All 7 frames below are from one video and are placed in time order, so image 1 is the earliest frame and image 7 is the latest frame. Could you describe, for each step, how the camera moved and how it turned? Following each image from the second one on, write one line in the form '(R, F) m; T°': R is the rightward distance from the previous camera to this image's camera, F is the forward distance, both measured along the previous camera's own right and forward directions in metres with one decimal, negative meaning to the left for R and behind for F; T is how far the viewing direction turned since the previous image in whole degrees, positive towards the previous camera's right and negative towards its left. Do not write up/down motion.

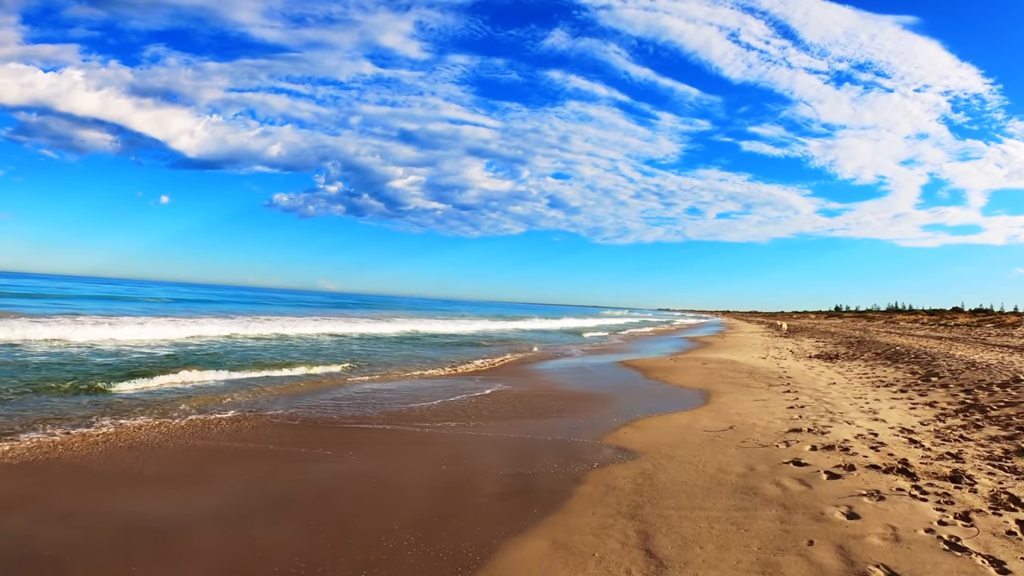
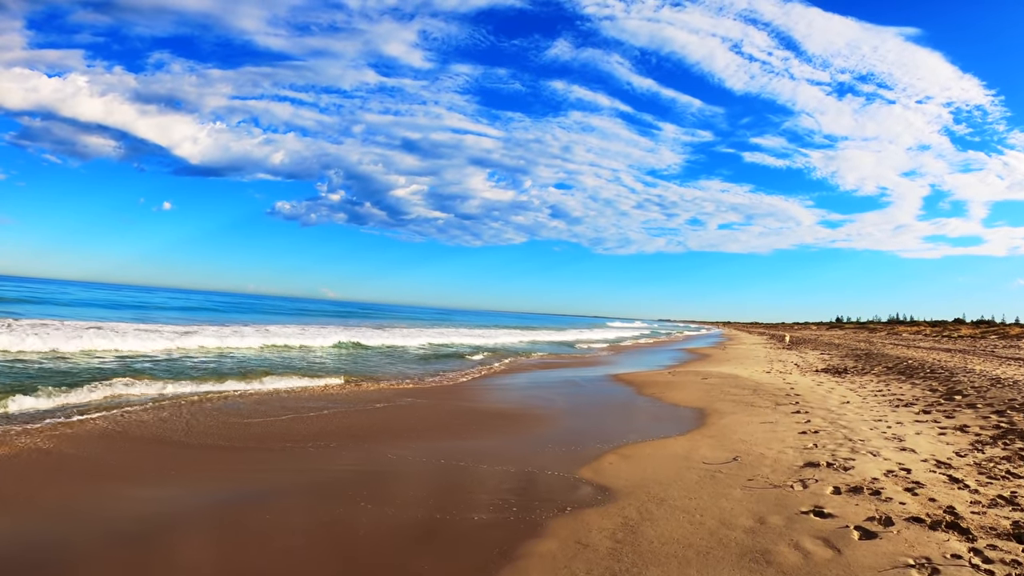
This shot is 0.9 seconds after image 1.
(+0.4, +1.0) m; 0°
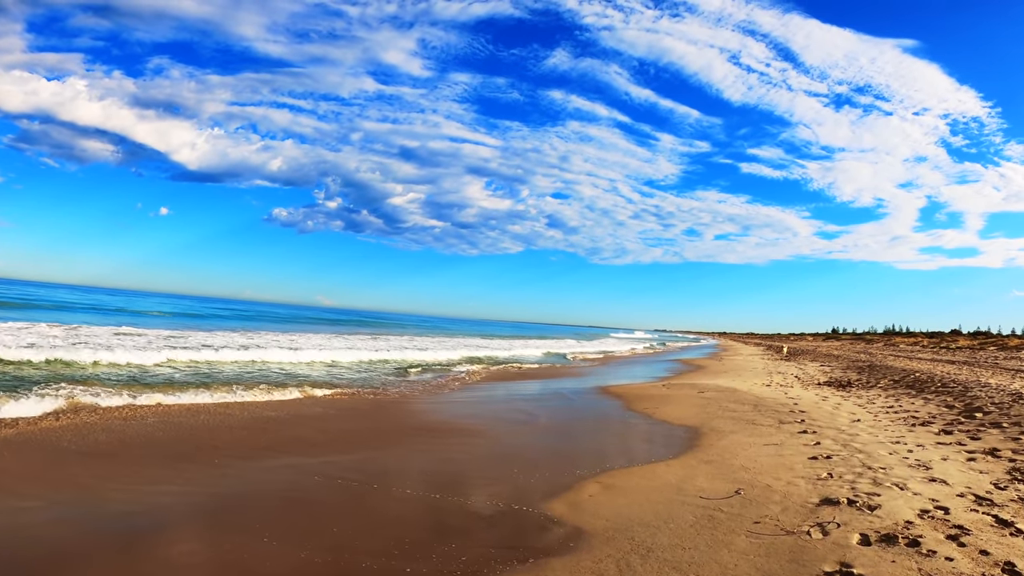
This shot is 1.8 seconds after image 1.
(+0.3, +0.8) m; 0°
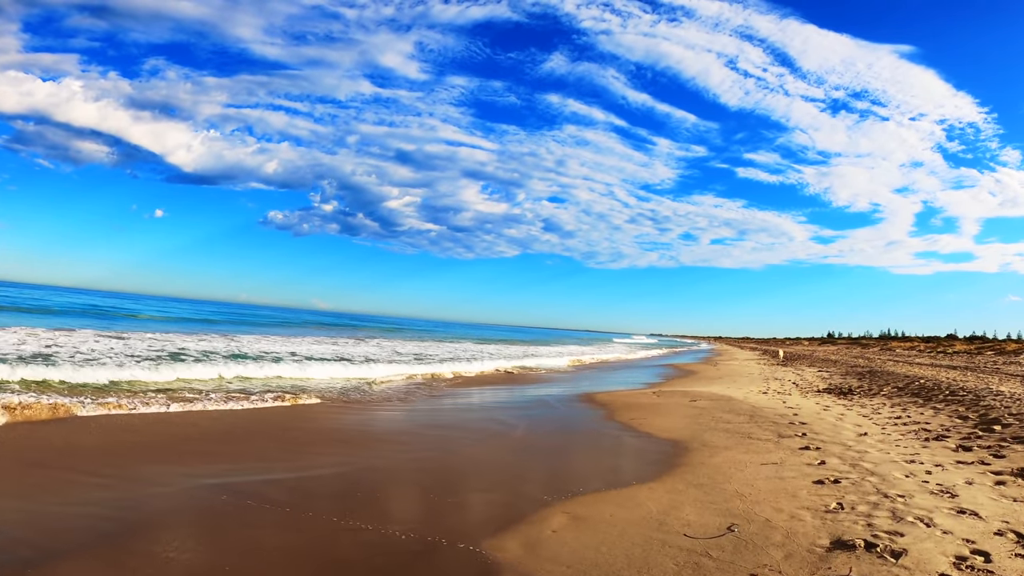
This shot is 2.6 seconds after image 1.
(+0.4, +0.8) m; 0°
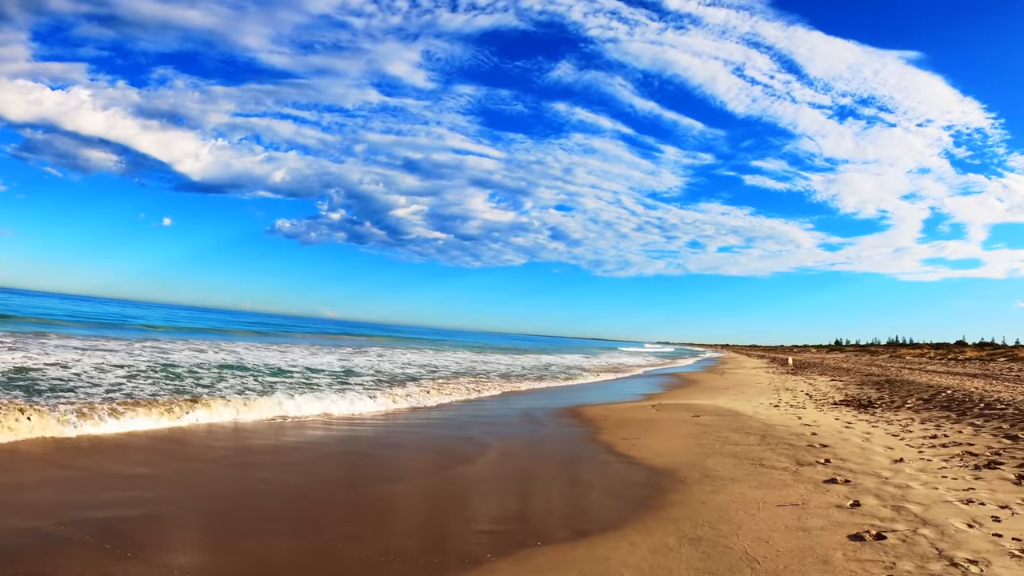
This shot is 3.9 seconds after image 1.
(+0.5, +1.2) m; -1°
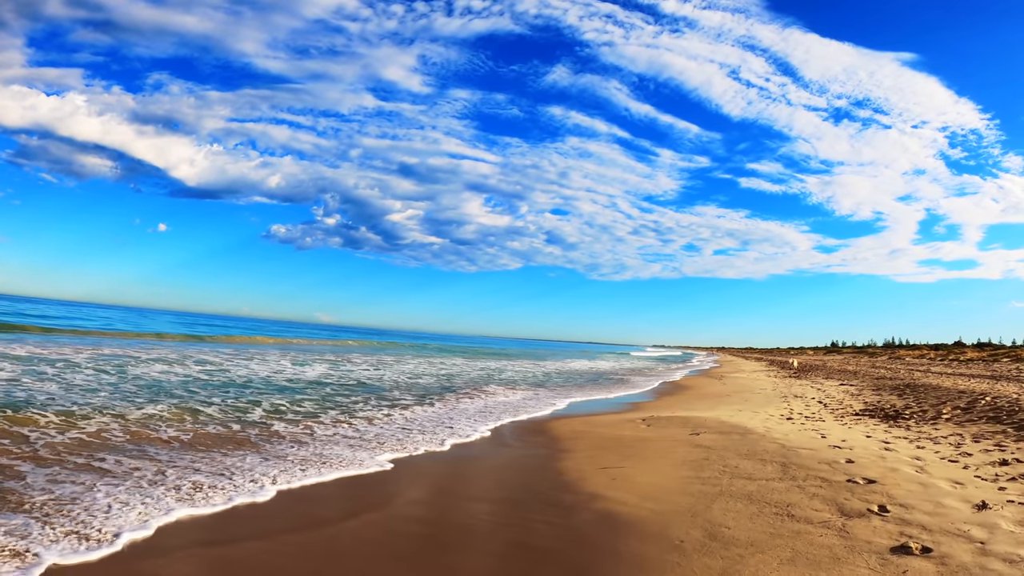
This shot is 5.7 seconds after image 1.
(+0.6, +1.8) m; 0°
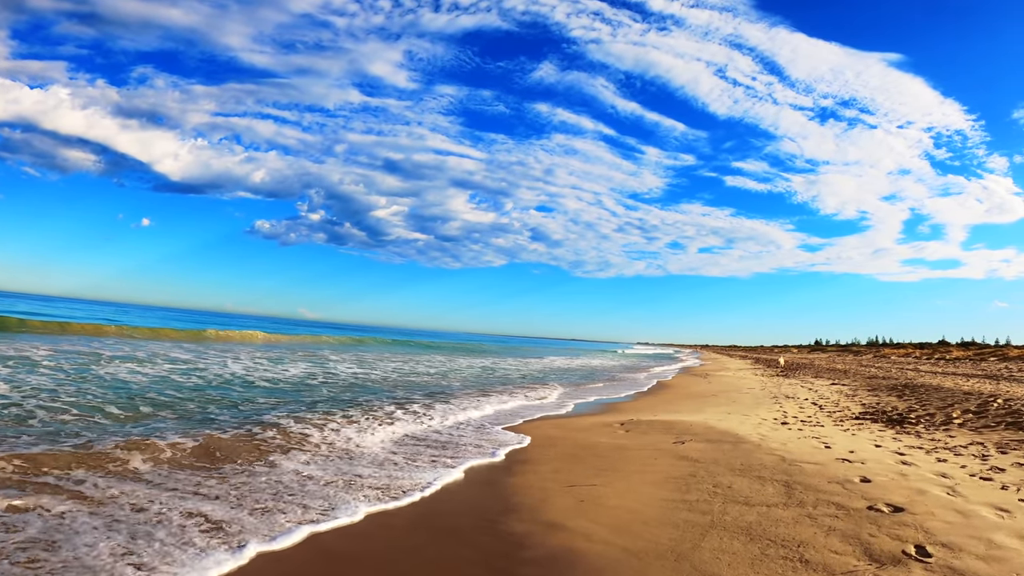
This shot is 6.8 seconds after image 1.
(+0.4, +1.1) m; +1°
